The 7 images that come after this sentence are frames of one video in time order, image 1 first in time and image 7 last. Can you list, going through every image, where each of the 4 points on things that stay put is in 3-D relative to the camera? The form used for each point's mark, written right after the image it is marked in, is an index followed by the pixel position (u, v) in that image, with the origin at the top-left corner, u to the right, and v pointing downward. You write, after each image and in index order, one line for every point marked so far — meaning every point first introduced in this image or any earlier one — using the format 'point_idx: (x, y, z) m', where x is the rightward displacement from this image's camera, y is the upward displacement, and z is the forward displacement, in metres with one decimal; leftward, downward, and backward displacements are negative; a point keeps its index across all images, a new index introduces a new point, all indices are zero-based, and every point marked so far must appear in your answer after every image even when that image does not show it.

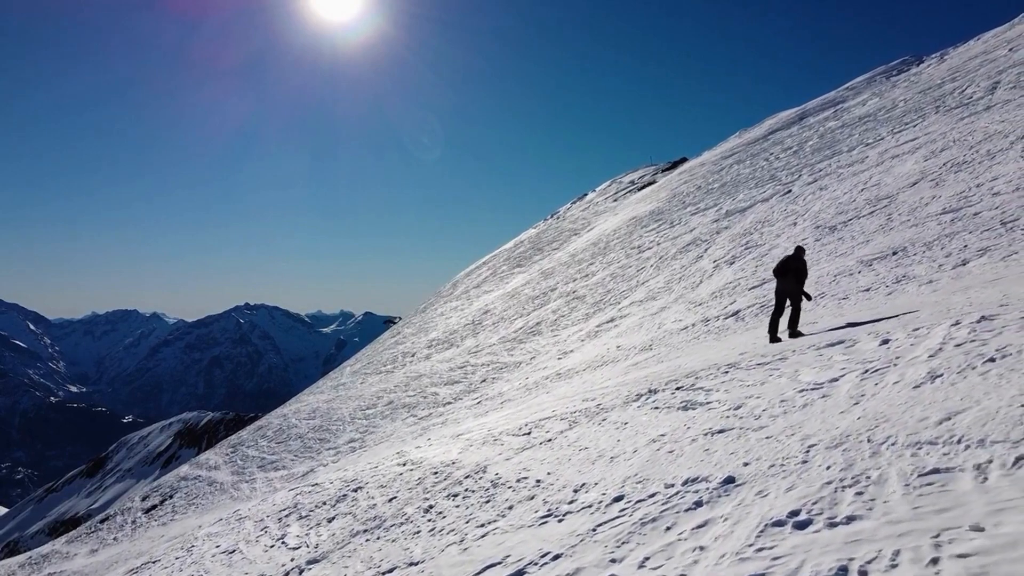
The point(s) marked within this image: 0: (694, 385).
0: (+2.8, -1.5, +8.9) m
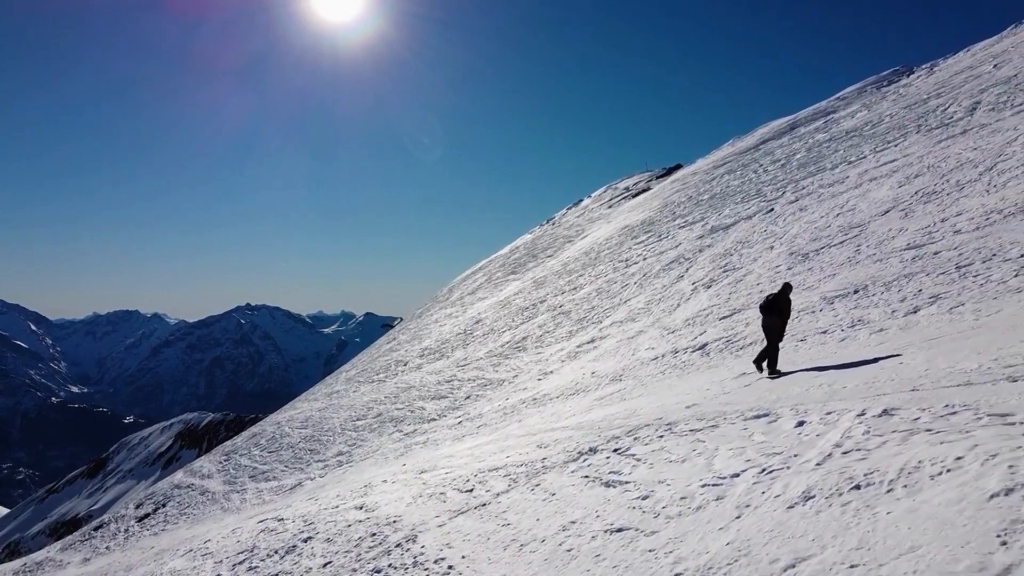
0: (+1.8, -2.5, +9.0) m
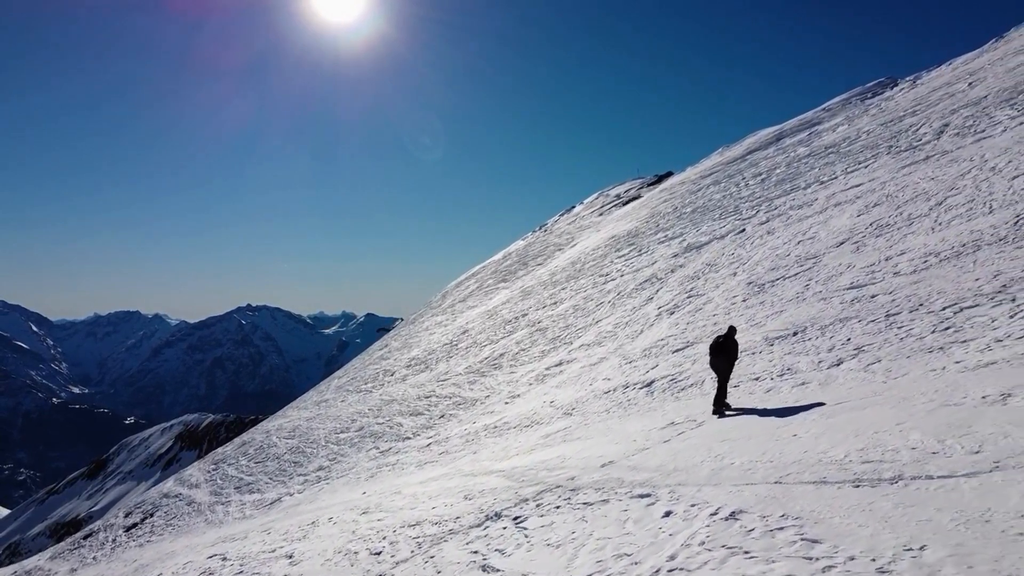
0: (+0.2, -3.7, +9.0) m
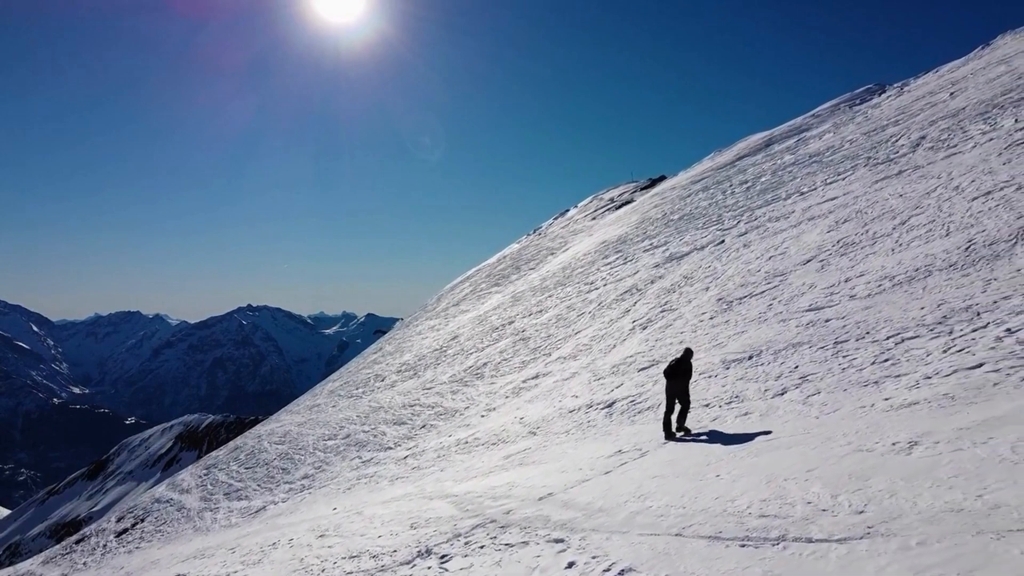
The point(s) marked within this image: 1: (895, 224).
0: (-1.0, -4.3, +9.0) m
1: (+13.0, +2.2, +19.2) m
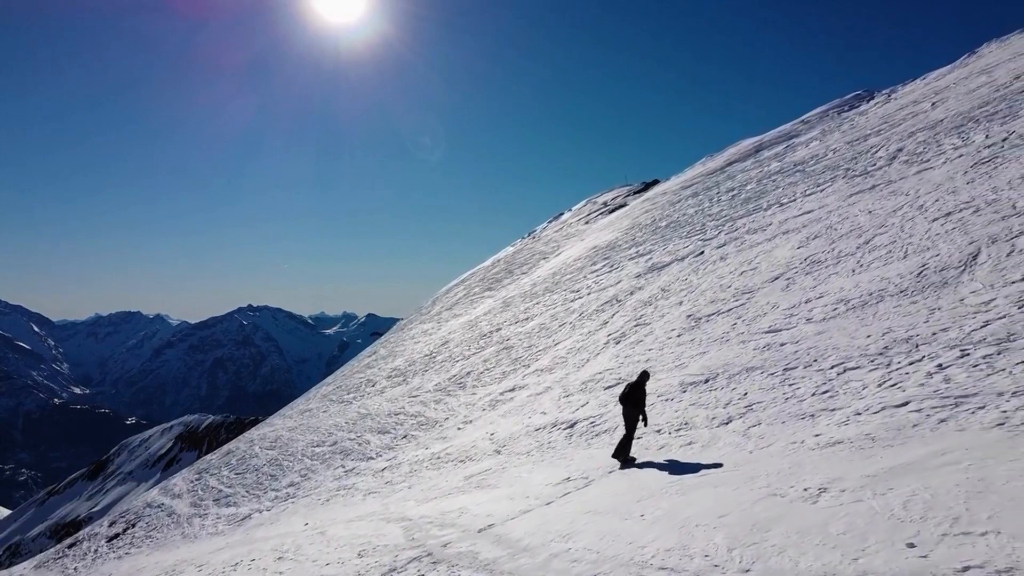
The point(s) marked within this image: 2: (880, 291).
0: (-2.1, -4.9, +9.0) m
1: (+11.8, +1.5, +19.2) m
2: (+9.5, -0.1, +14.6) m
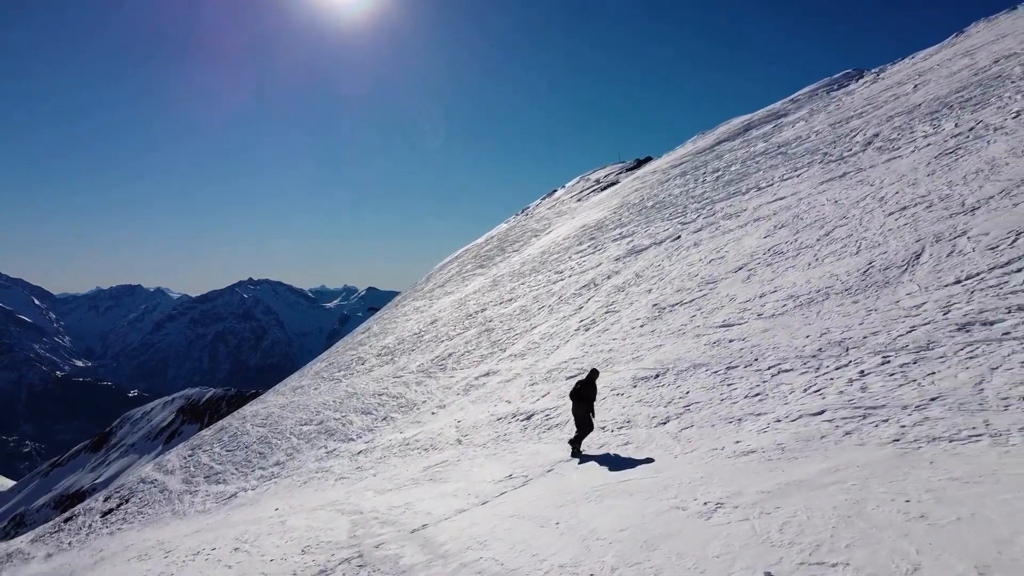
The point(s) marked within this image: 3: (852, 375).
0: (-3.4, -5.1, +9.3) m
1: (+10.5, +1.8, +19.2) m
2: (+8.2, 0.0, +14.7) m
3: (+6.0, -1.5, +10.1) m
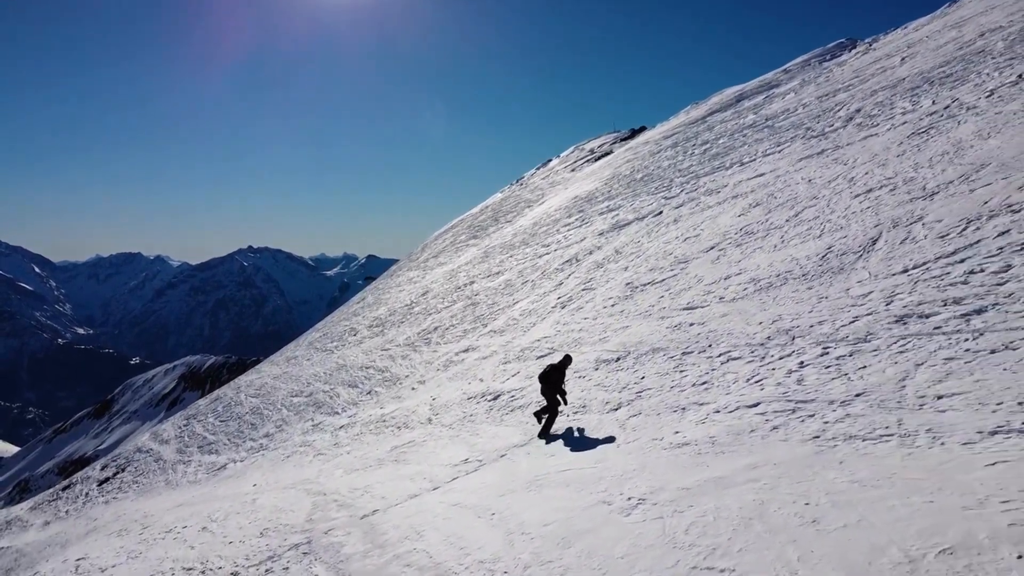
0: (-4.4, -5.0, +9.5) m
1: (+9.4, +2.5, +19.1) m
2: (+7.1, +0.4, +14.7) m
3: (+5.0, -1.4, +10.1) m
